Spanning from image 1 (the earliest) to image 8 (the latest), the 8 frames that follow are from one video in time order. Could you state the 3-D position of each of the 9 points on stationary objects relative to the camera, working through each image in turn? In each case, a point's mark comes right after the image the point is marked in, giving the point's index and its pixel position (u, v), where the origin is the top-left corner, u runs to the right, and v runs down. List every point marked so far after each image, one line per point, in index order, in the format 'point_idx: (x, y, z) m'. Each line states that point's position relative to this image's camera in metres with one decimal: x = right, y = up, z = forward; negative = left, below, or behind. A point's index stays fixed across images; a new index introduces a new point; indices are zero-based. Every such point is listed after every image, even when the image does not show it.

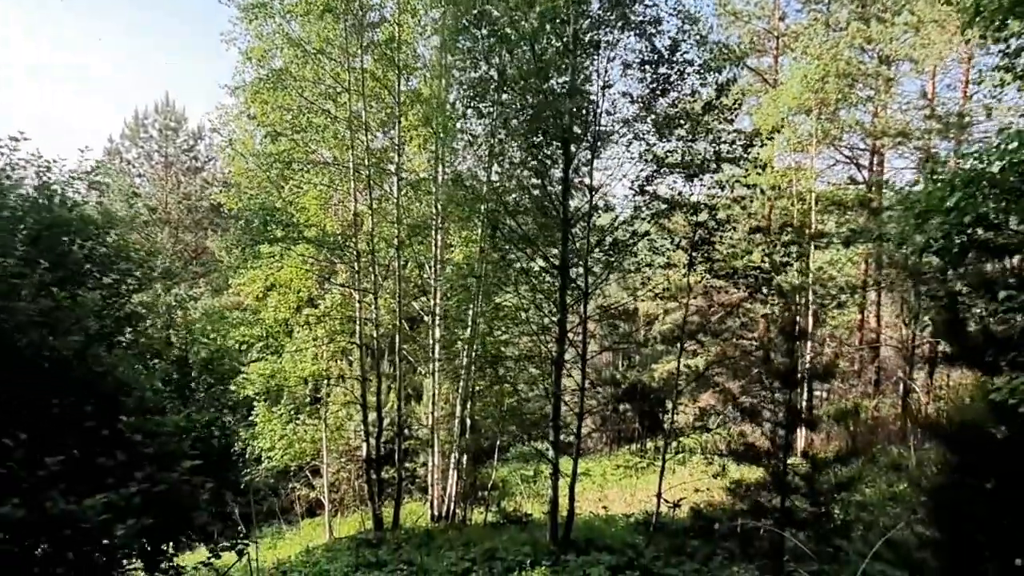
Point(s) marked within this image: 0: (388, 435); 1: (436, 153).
0: (-2.4, -2.9, +14.5) m
1: (-1.0, +1.9, +10.8) m
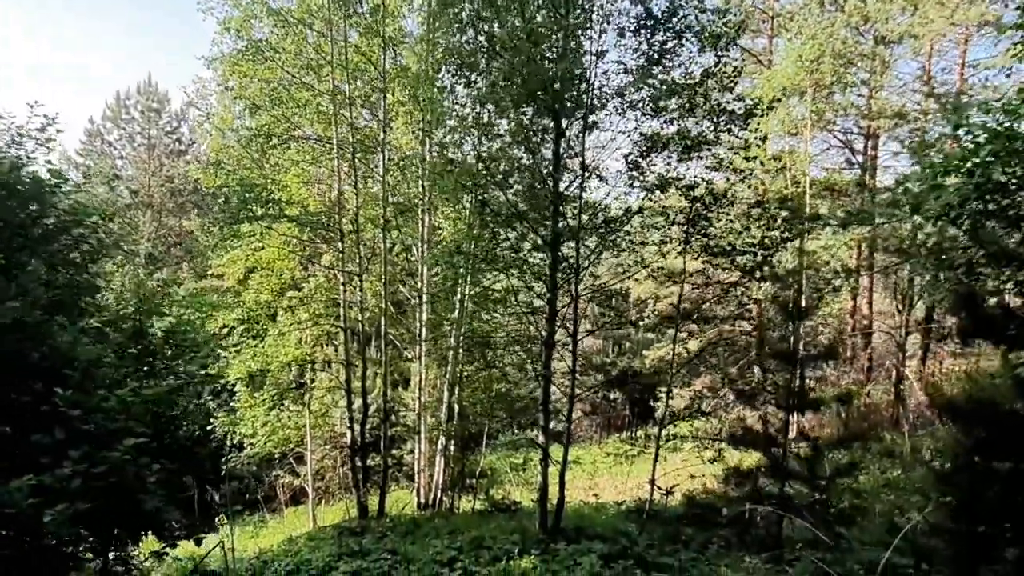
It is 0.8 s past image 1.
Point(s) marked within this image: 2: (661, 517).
0: (-2.6, -2.5, +14.2) m
1: (-1.2, +2.2, +10.5) m
2: (+1.6, -2.5, +8.2) m
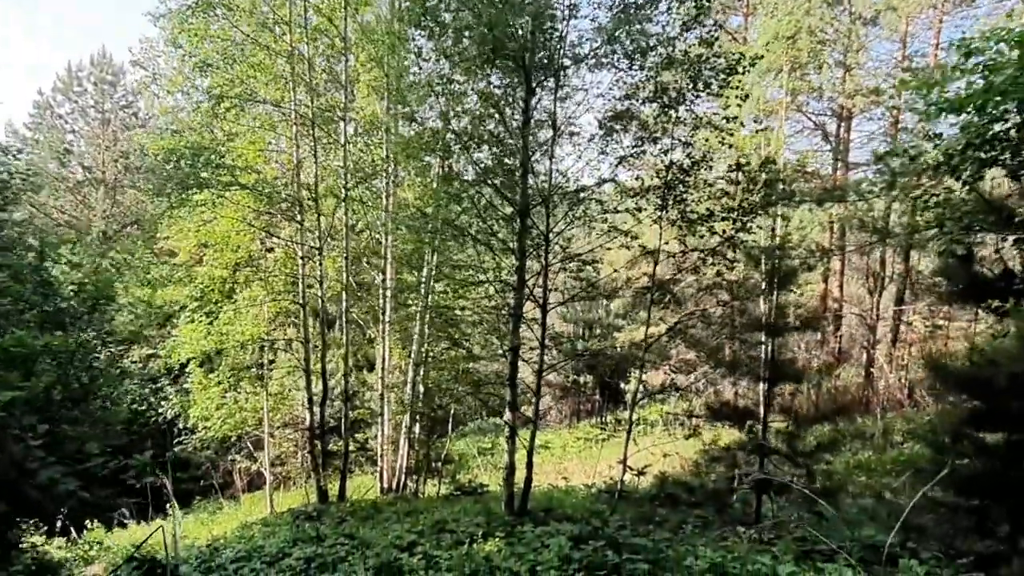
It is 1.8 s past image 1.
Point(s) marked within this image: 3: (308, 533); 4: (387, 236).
0: (-3.2, -2.1, +13.7) m
1: (-1.6, +2.6, +9.9) m
2: (+1.2, -2.2, +7.8) m
3: (-2.2, -2.6, +8.1) m
4: (-1.8, +0.8, +10.8) m
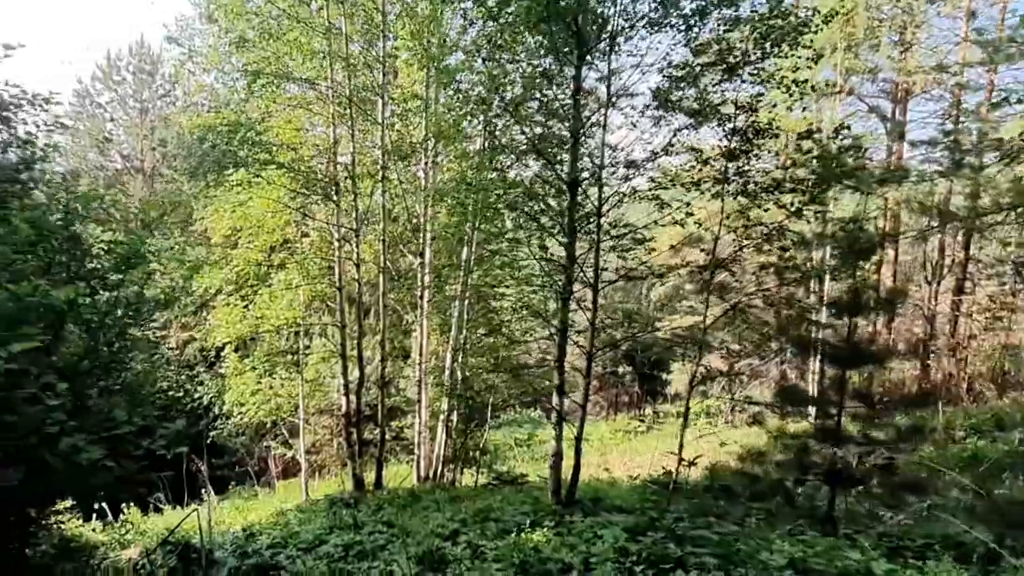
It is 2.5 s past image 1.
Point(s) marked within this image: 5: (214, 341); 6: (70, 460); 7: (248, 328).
0: (-2.5, -1.9, +13.4) m
1: (-1.0, +2.8, +9.6) m
2: (+1.7, -2.0, +7.4) m
3: (-1.7, -2.4, +7.8) m
4: (-1.2, +1.0, +10.5) m
5: (-4.6, -0.8, +11.5) m
6: (-2.2, -0.8, +3.5) m
7: (-3.9, -0.6, +11.1) m
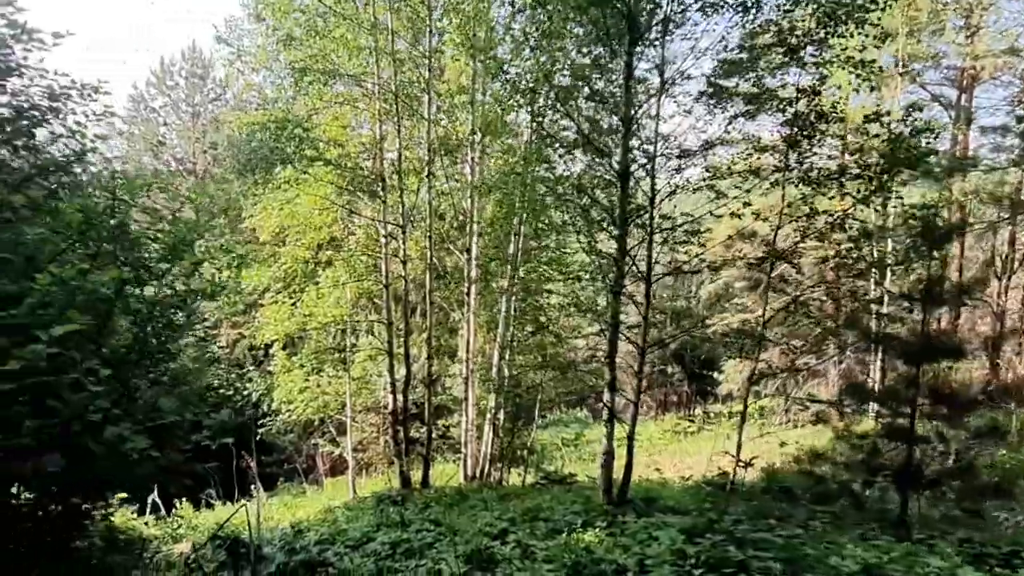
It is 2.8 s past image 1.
0: (-1.7, -1.8, +13.4) m
1: (-0.4, +2.8, +9.5) m
2: (+2.2, -1.9, +7.1) m
3: (-1.2, -2.4, +7.7) m
4: (-0.6, +1.1, +10.4) m
5: (-3.9, -0.8, +11.6) m
6: (-1.9, -0.7, +3.5) m
7: (-3.2, -0.5, +11.1) m
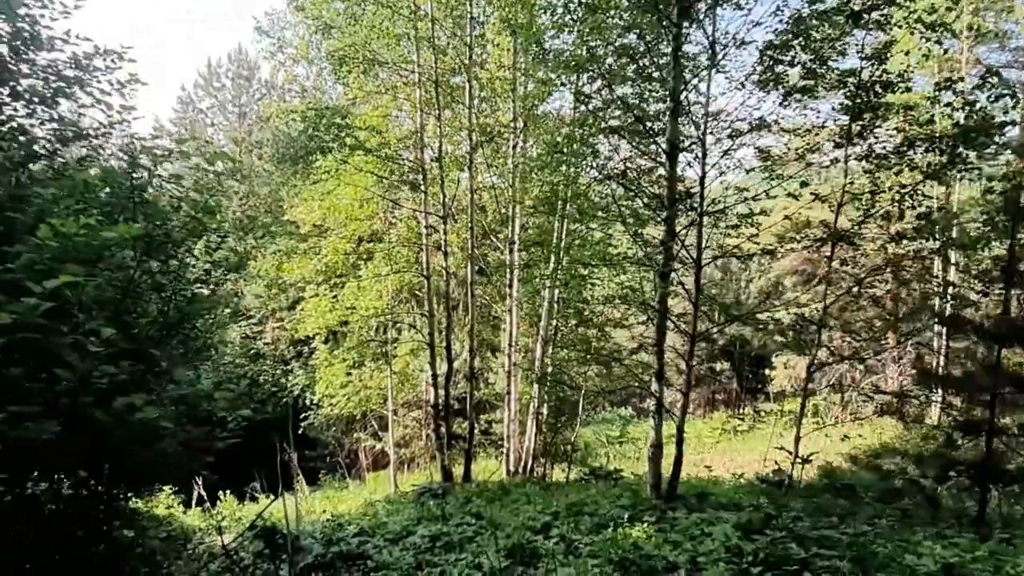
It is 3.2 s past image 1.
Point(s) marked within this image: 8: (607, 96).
0: (-0.9, -1.7, +13.2) m
1: (+0.1, +3.0, +9.3) m
2: (+2.6, -1.8, +6.8) m
3: (-0.8, -2.3, +7.6) m
4: (0.0, +1.2, +10.2) m
5: (-3.2, -0.7, +11.6) m
6: (-1.7, -0.6, +3.3) m
7: (-2.6, -0.4, +11.0) m
8: (+0.9, +1.7, +6.7) m
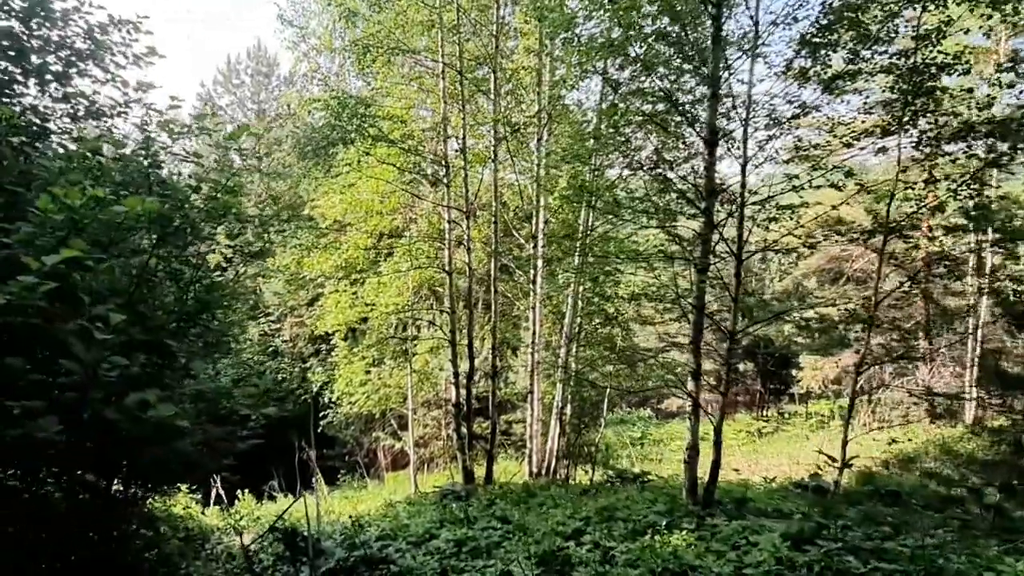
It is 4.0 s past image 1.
0: (-0.5, -1.7, +13.0) m
1: (+0.4, +3.0, +9.0) m
2: (+2.8, -1.8, +6.5) m
3: (-0.5, -2.2, +7.3) m
4: (+0.3, +1.2, +9.9) m
5: (-2.9, -0.6, +11.4) m
6: (-1.6, -0.5, +3.1) m
7: (-2.3, -0.4, +10.8) m
8: (+1.1, +1.8, +6.4) m
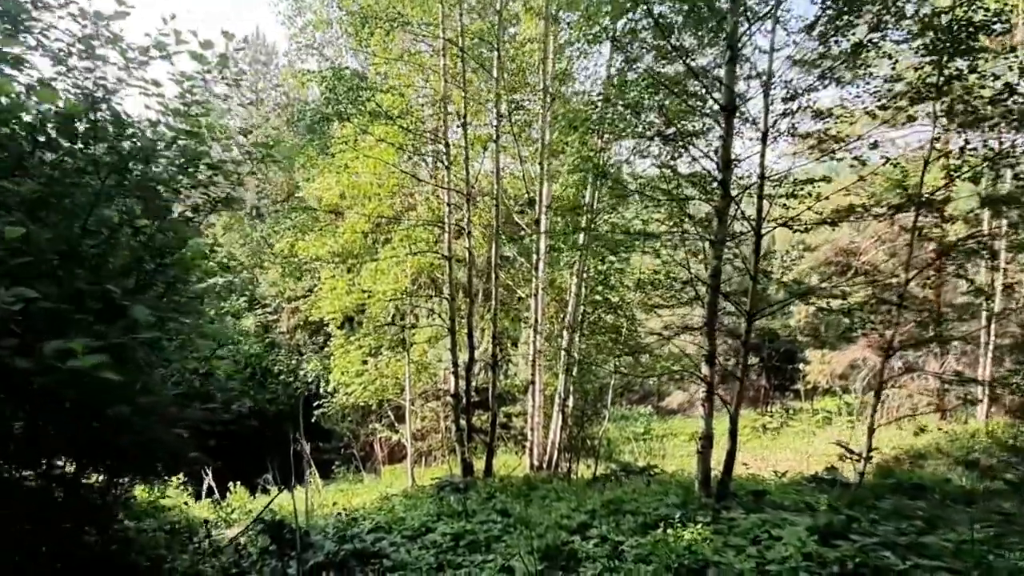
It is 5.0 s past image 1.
0: (-0.5, -1.5, +12.6) m
1: (+0.4, +3.2, +8.6) m
2: (+2.8, -1.6, +6.1) m
3: (-0.5, -2.0, +7.0) m
4: (+0.4, +1.4, +9.6) m
5: (-2.8, -0.4, +11.0) m
6: (-1.5, -0.4, +2.7) m
7: (-2.2, -0.2, +10.5) m
8: (+1.1, +1.9, +6.1) m
